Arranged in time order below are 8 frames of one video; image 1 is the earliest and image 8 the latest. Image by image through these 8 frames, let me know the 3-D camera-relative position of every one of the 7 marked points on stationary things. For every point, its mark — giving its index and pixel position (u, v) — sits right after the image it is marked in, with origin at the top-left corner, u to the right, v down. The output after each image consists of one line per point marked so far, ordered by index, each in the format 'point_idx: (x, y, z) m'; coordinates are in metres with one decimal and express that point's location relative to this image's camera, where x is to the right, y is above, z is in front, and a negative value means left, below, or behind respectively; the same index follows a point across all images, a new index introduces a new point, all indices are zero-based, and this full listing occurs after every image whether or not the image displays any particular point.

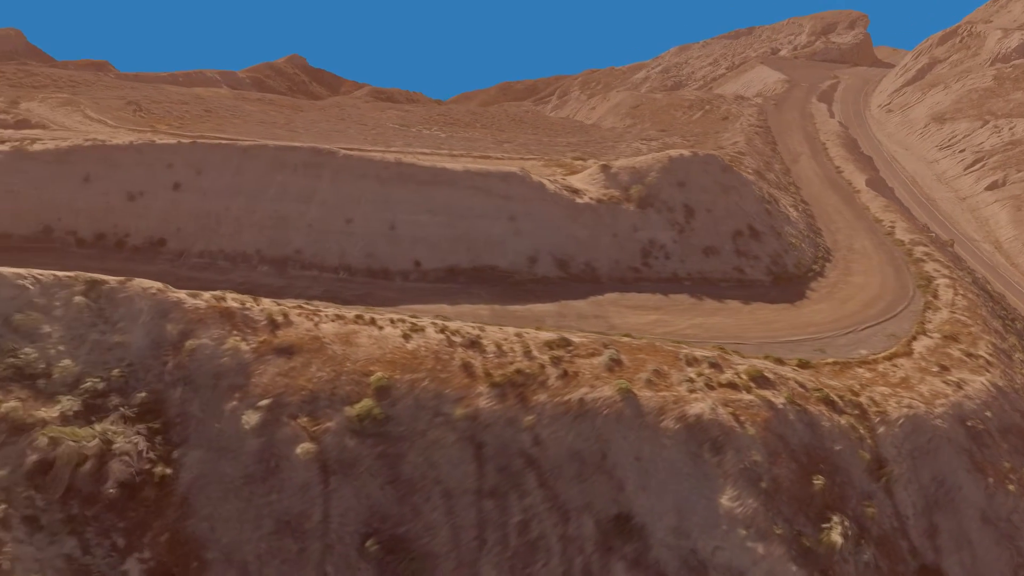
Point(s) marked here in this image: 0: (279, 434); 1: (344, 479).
0: (-7.3, -4.5, +19.6) m
1: (-5.1, -5.9, +19.3) m
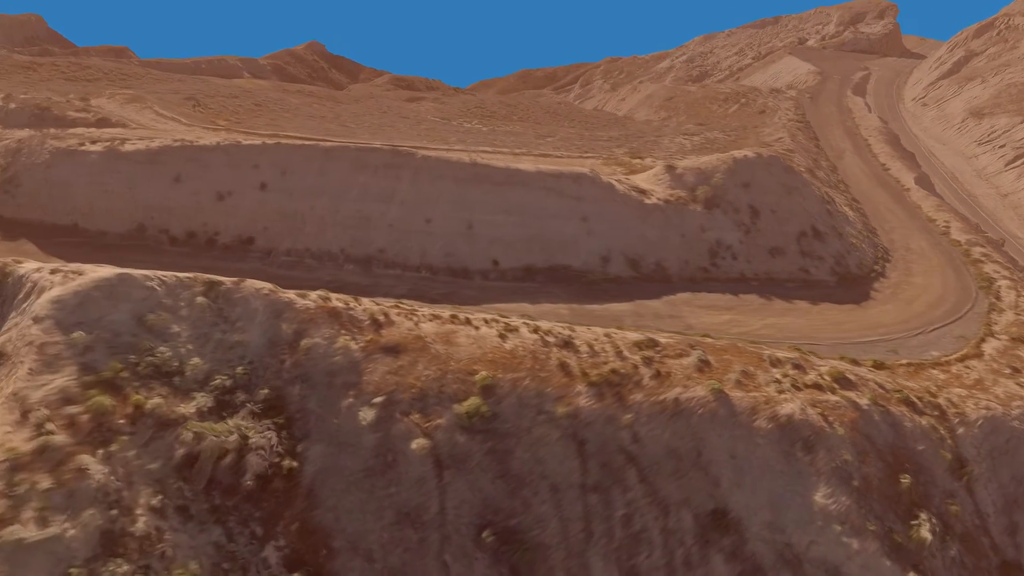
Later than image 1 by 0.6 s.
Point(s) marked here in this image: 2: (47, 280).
0: (-3.9, -4.6, +20.7) m
1: (-1.7, -6.0, +20.4) m
2: (-14.7, +0.2, +20.0) m
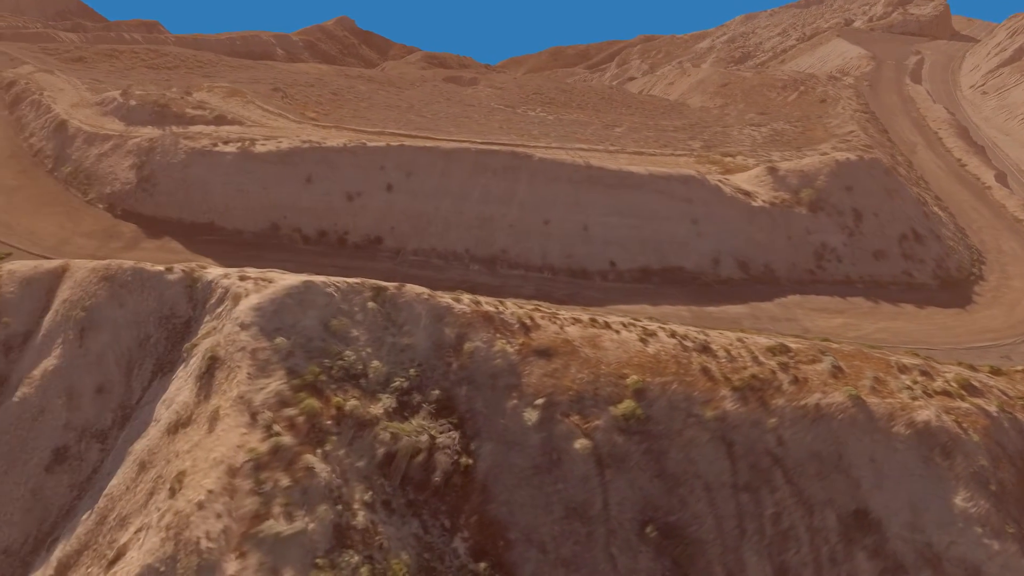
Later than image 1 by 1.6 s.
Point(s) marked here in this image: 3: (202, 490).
0: (+1.6, -5.0, +22.1) m
1: (+3.7, -6.4, +21.8) m
2: (-9.2, 0.0, +21.4) m
3: (-8.0, -5.2, +16.3) m
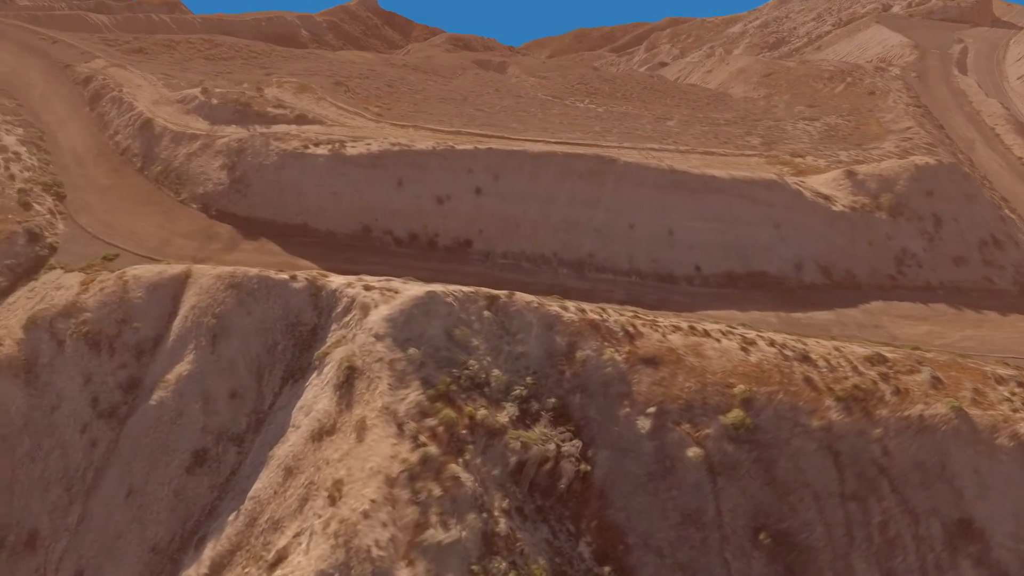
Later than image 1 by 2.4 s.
0: (+5.7, -5.4, +22.7) m
1: (+7.8, -6.8, +22.4) m
2: (-5.1, -0.3, +22.1) m
3: (-4.0, -5.7, +17.1) m
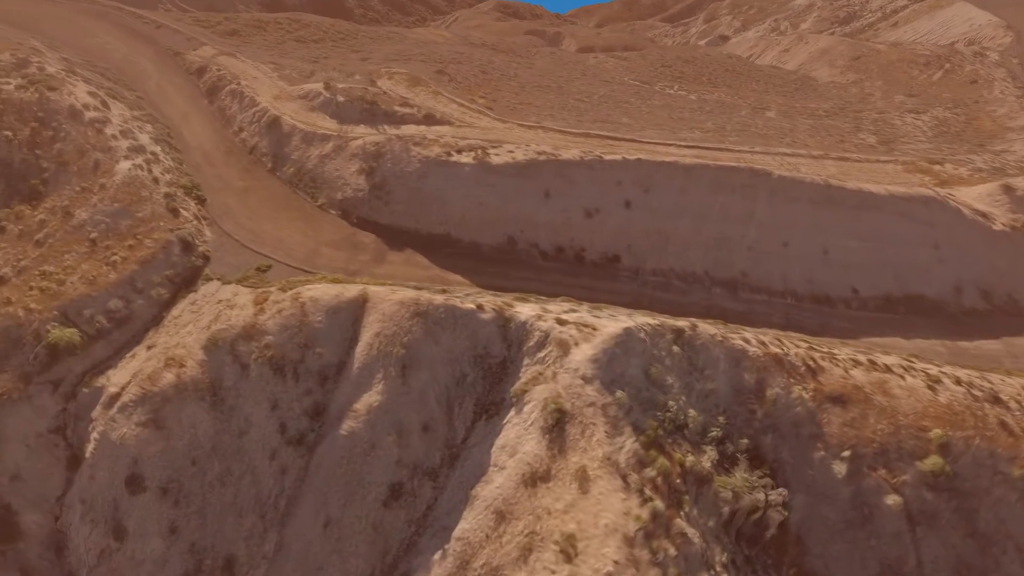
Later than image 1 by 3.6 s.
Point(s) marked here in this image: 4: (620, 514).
0: (+12.3, -6.8, +22.0) m
1: (+14.4, -8.3, +21.7) m
2: (+1.7, -1.5, +21.4) m
3: (+2.5, -7.2, +16.8) m
4: (+3.0, -6.3, +17.6) m
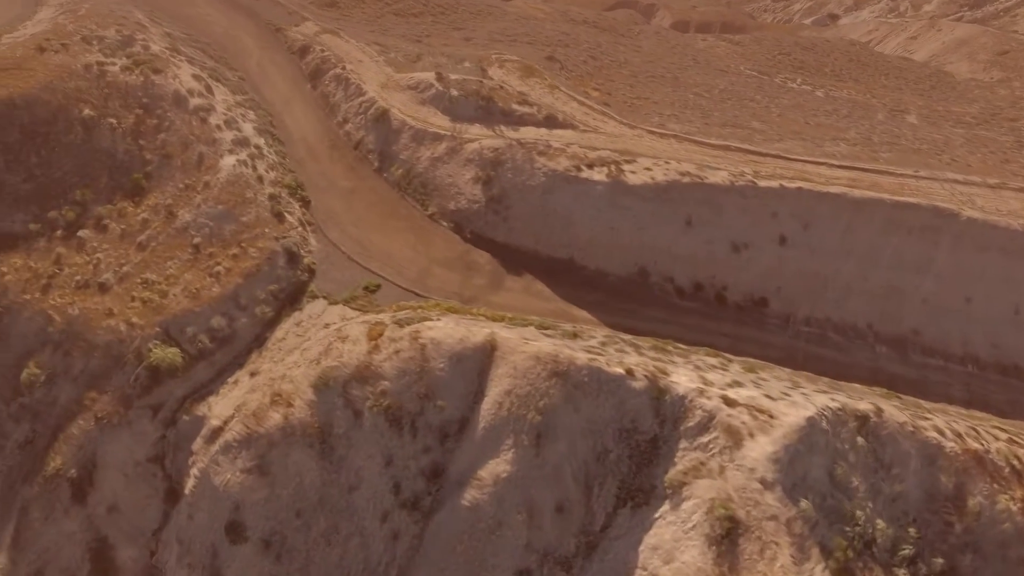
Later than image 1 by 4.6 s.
0: (+16.5, -9.7, +18.1) m
1: (+18.5, -11.4, +17.7) m
2: (+6.3, -3.7, +18.1) m
3: (+6.3, -9.6, +13.7) m
4: (+6.9, -8.7, +14.4) m
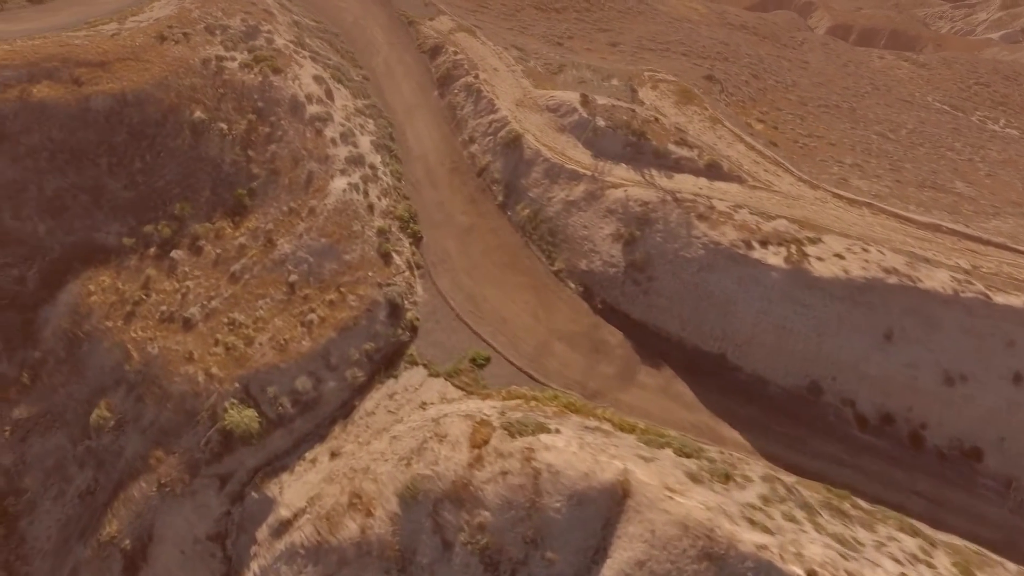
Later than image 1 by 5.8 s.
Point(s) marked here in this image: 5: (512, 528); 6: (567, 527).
0: (+18.3, -15.4, +11.5) m
1: (+19.9, -17.3, +10.9) m
2: (+9.1, -8.0, +12.6) m
3: (+7.7, -14.0, +8.6) m
4: (+8.5, -13.1, +9.2) m
5: (0.0, -6.2, +16.4) m
6: (+1.4, -6.1, +16.2) m
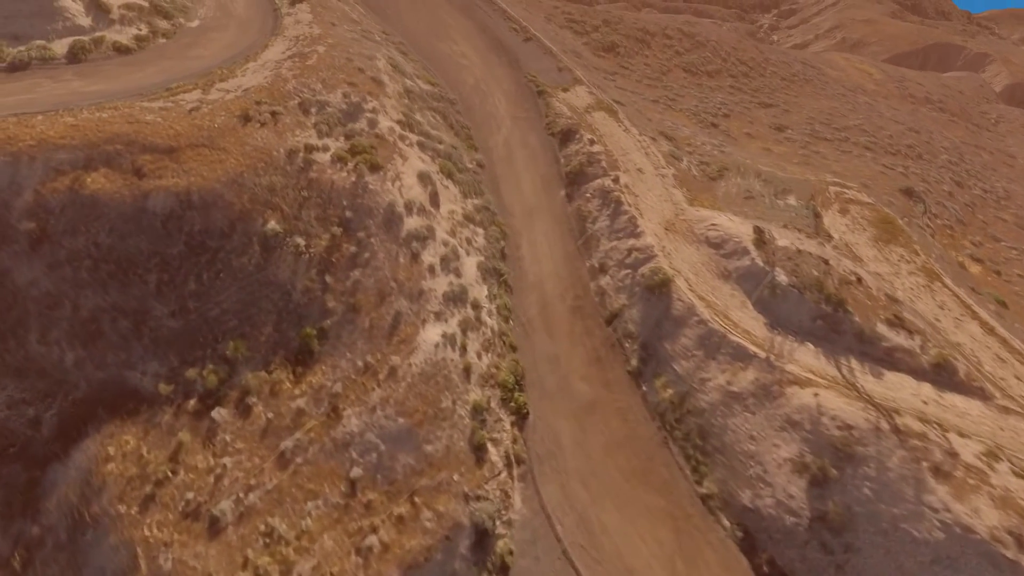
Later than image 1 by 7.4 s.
0: (+18.1, -23.7, +2.8) m
1: (+19.4, -25.8, +2.0) m
2: (+10.1, -15.3, +5.1) m
3: (+7.4, -21.0, +1.3) m
4: (+8.4, -20.2, +1.8) m
5: (+1.9, -12.4, +10.0) m
6: (+3.2, -12.5, +9.6) m
